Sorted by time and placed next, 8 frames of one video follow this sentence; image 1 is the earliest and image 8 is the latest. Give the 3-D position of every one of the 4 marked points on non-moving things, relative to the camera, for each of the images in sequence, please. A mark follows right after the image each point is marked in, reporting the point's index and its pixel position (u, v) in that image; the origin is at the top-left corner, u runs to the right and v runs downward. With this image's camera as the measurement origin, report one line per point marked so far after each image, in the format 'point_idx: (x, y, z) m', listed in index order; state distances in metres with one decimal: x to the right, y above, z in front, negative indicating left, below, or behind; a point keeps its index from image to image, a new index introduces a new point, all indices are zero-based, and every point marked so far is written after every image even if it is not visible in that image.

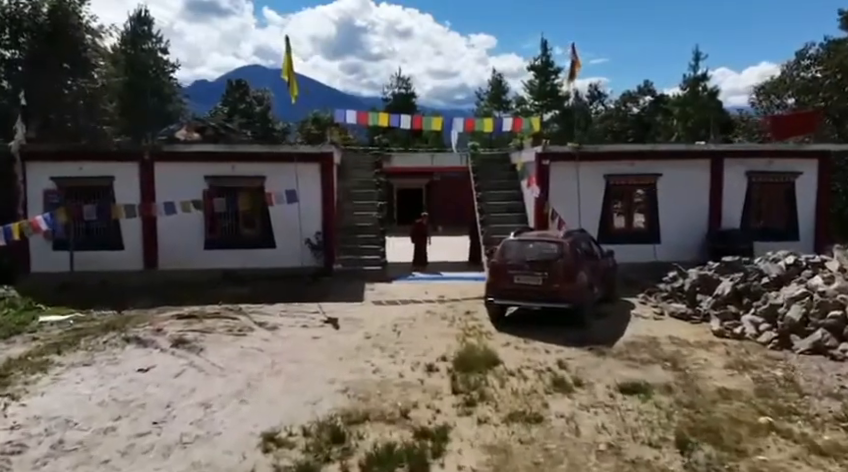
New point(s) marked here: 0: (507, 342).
0: (+1.2, -1.6, +8.9) m
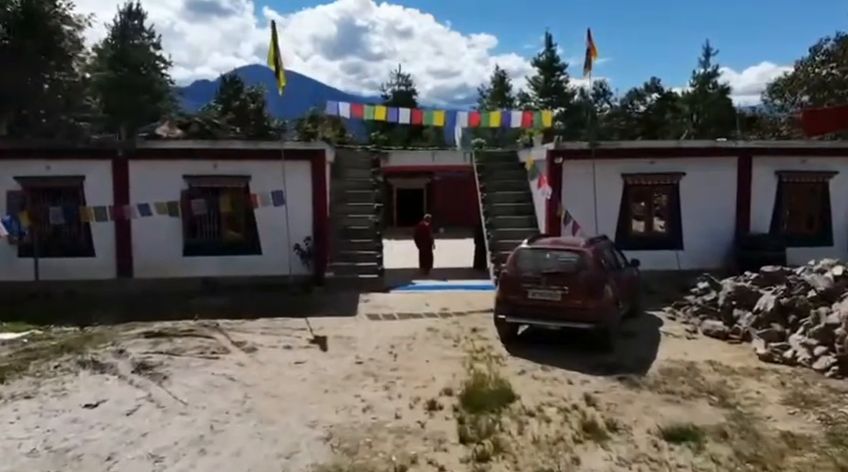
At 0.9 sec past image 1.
0: (+1.2, -1.7, +7.6) m
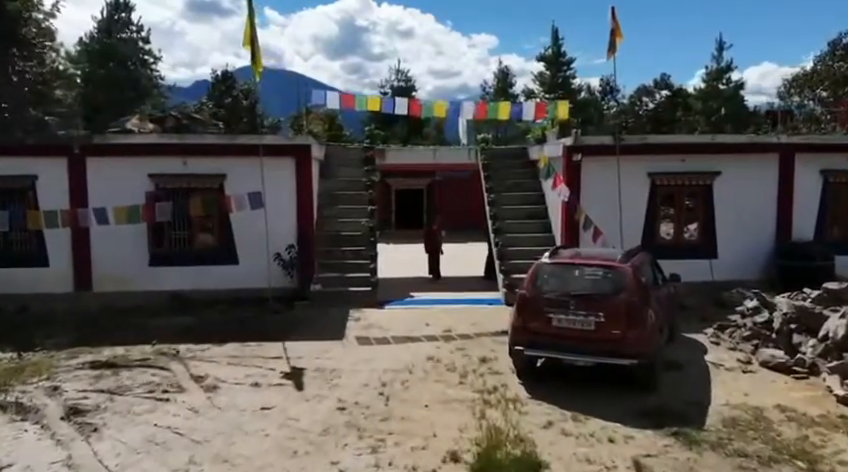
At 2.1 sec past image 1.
0: (+1.2, -1.9, +6.0) m
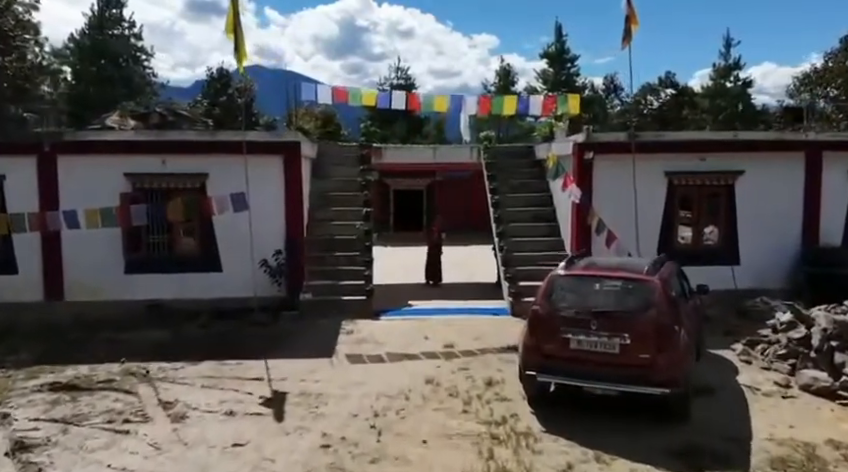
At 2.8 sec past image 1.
0: (+1.2, -1.9, +5.1) m
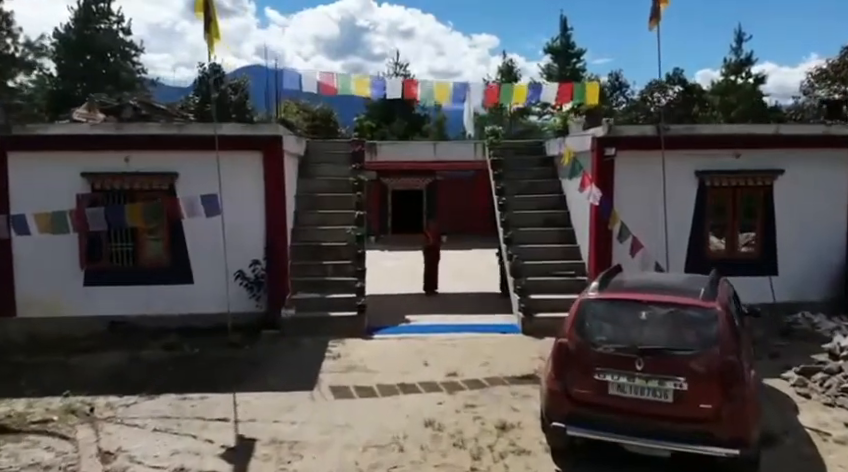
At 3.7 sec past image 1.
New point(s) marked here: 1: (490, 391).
0: (+1.2, -2.1, +3.8) m
1: (+0.7, -1.7, +6.7) m
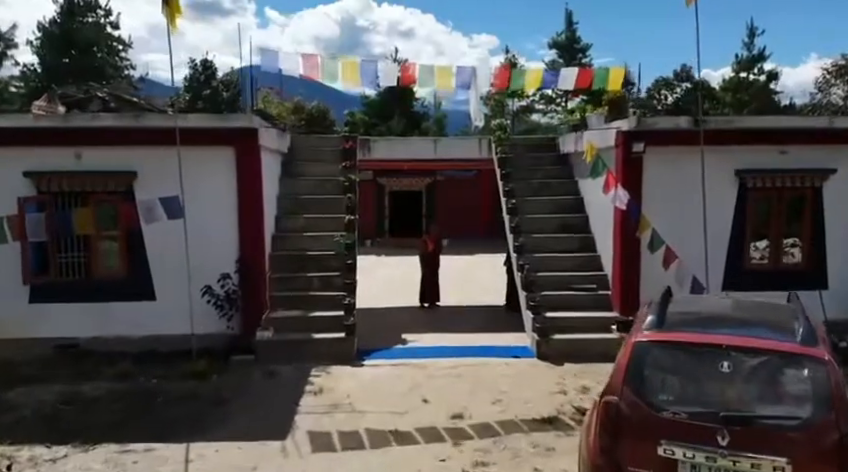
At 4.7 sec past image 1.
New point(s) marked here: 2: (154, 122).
0: (+1.2, -2.2, +2.5) m
1: (+0.7, -1.9, +5.4) m
2: (-3.5, +1.5, +7.8) m
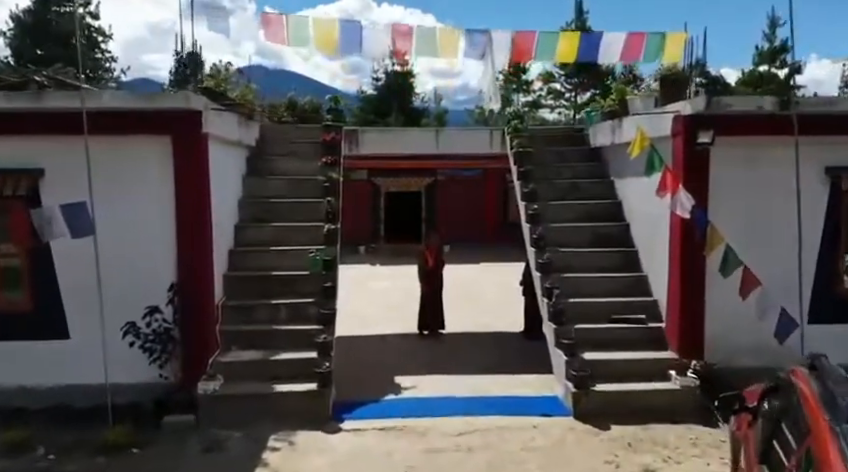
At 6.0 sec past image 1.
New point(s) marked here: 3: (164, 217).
0: (+1.2, -2.4, +0.5) m
1: (+0.7, -2.0, +3.5) m
2: (-3.5, +1.3, +5.8) m
3: (-2.6, +0.2, +6.0) m
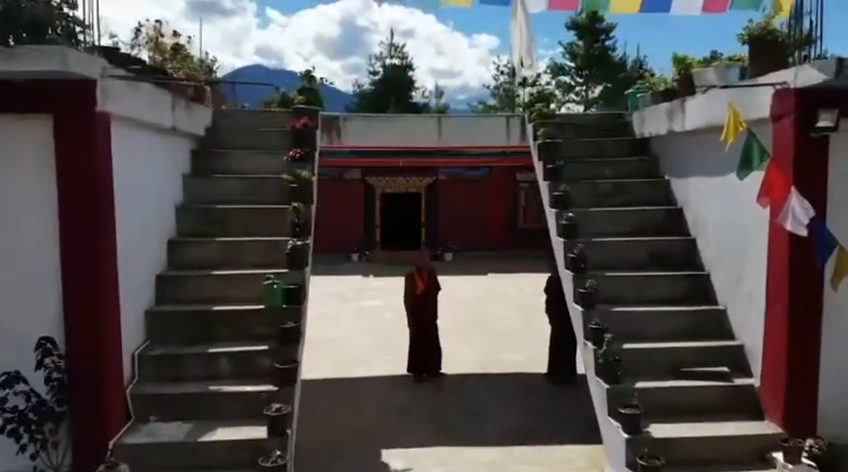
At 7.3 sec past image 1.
0: (+1.1, -2.5, -1.3) m
1: (+0.7, -2.2, +1.6) m
2: (-3.5, +1.1, +3.9) m
3: (-2.6, 0.0, +4.1) m
